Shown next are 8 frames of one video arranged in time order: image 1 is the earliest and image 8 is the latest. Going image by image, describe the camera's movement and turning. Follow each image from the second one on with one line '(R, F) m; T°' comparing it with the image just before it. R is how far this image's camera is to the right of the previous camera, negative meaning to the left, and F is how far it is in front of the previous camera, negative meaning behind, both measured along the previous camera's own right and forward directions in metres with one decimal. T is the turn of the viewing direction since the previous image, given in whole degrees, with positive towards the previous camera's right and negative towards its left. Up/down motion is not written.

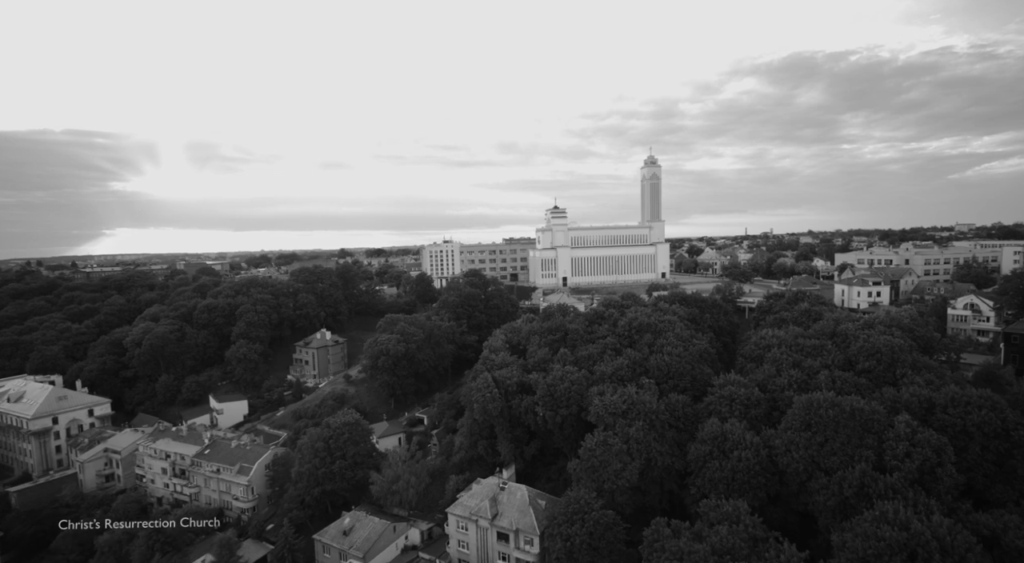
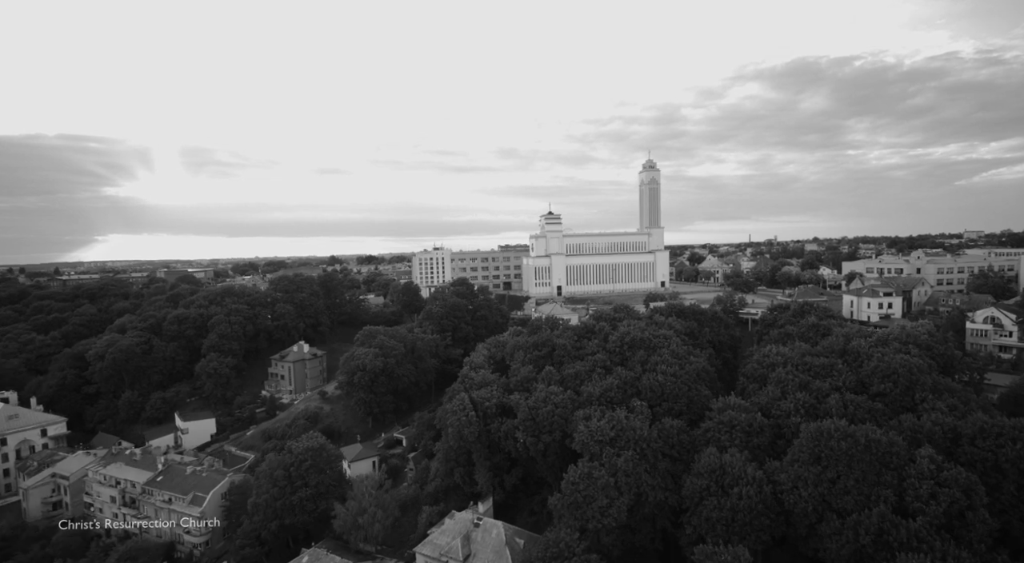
(+1.3, +3.0) m; 0°
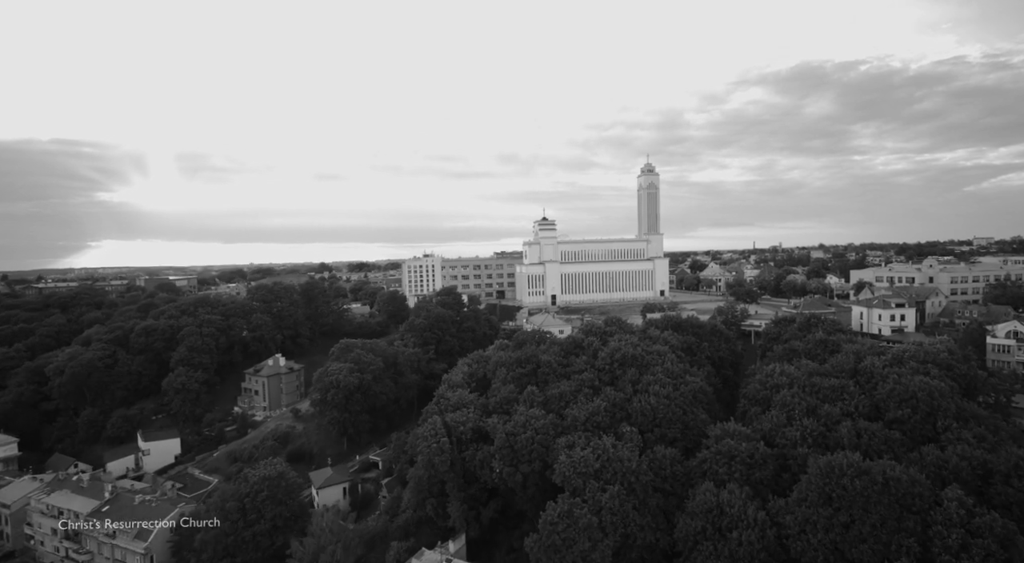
(+1.3, +2.9) m; 0°
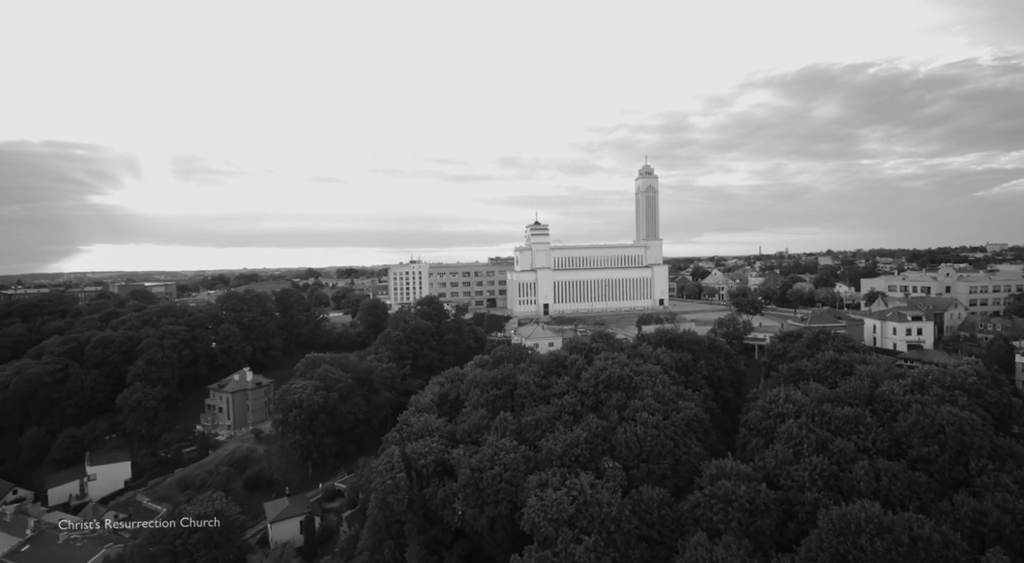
(+1.6, +3.5) m; -1°
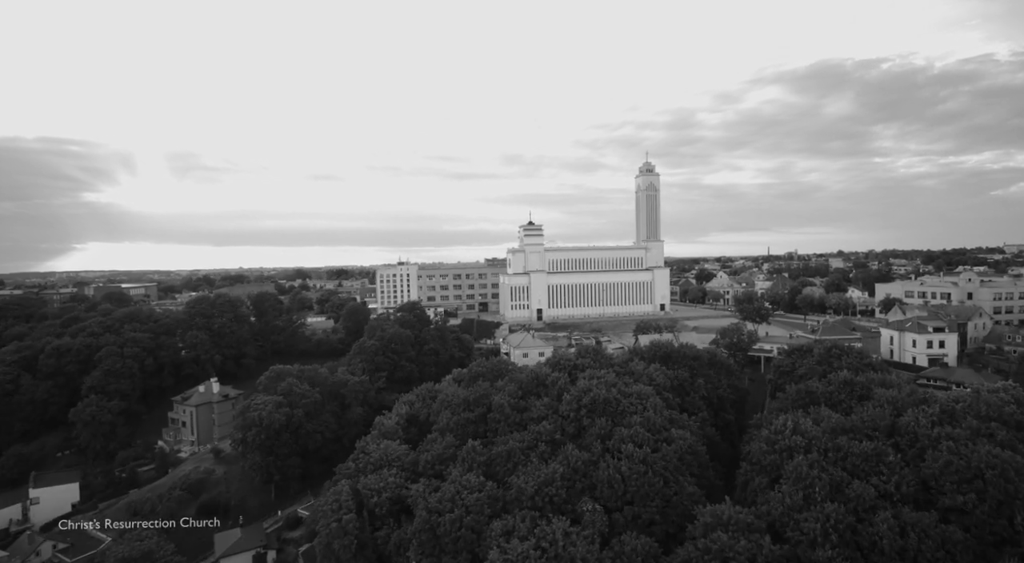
(+1.5, +3.3) m; -1°
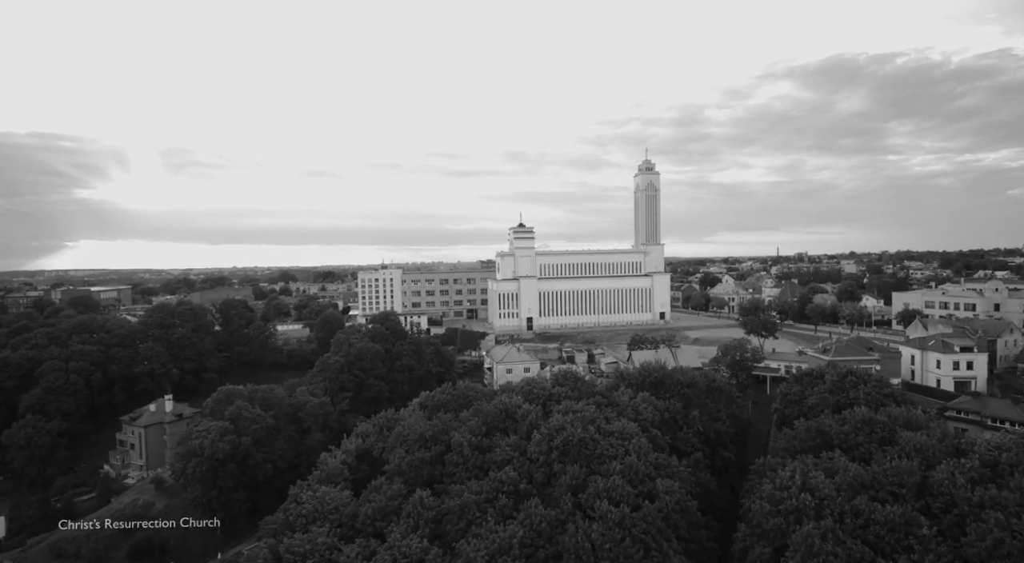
(+1.7, +3.9) m; -1°
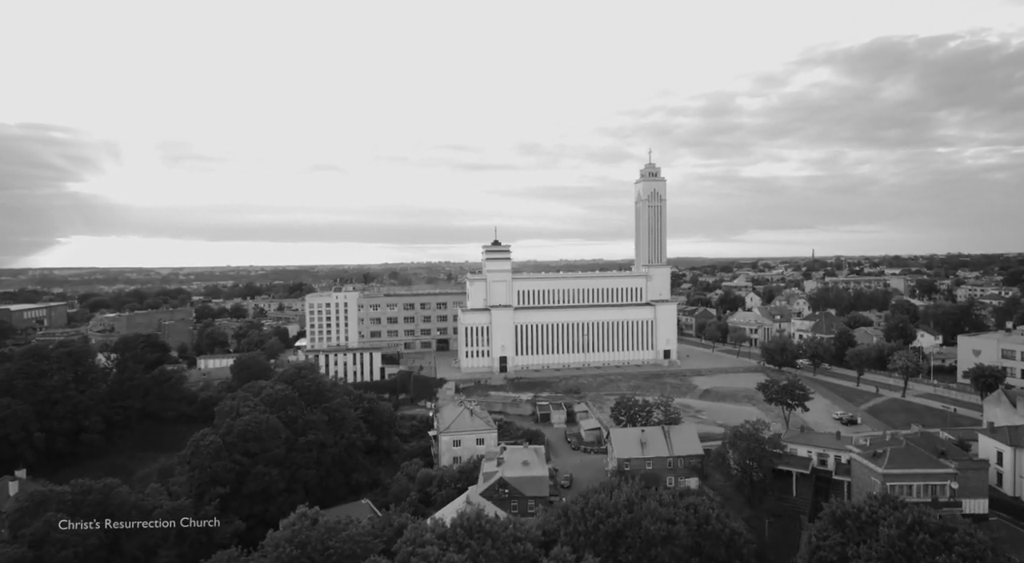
(+4.2, +9.7) m; -3°
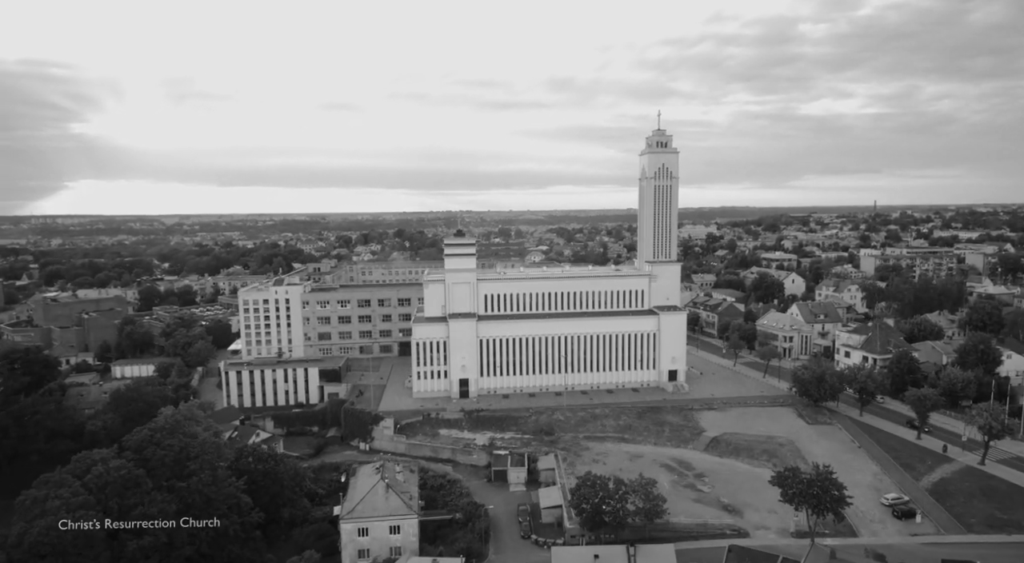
(+4.7, +9.8) m; -4°
